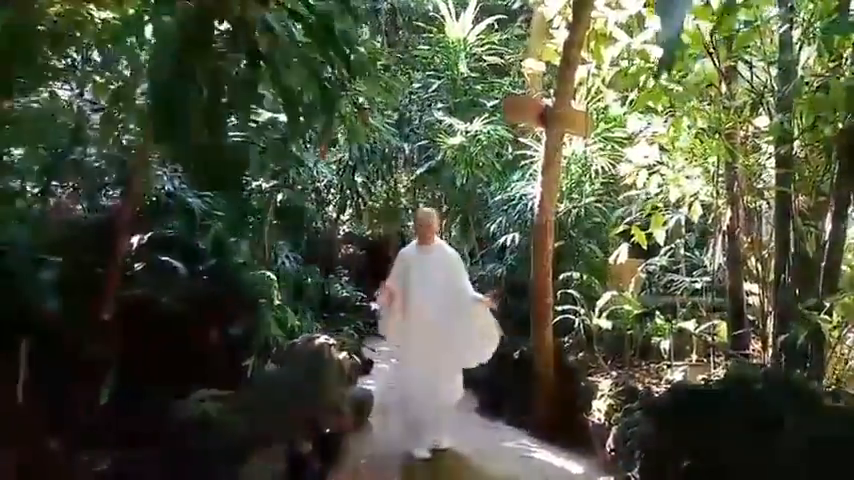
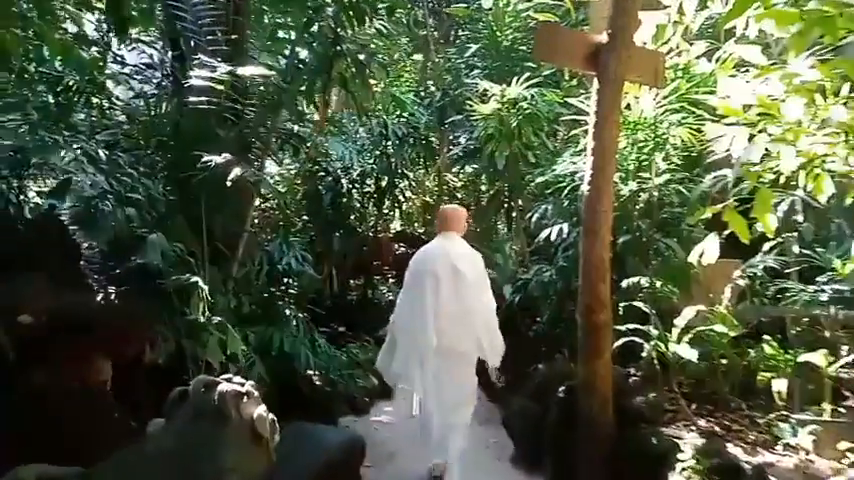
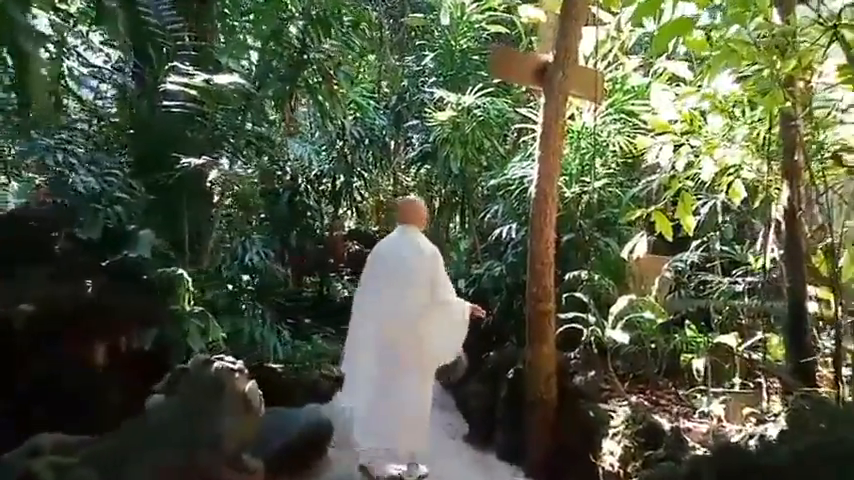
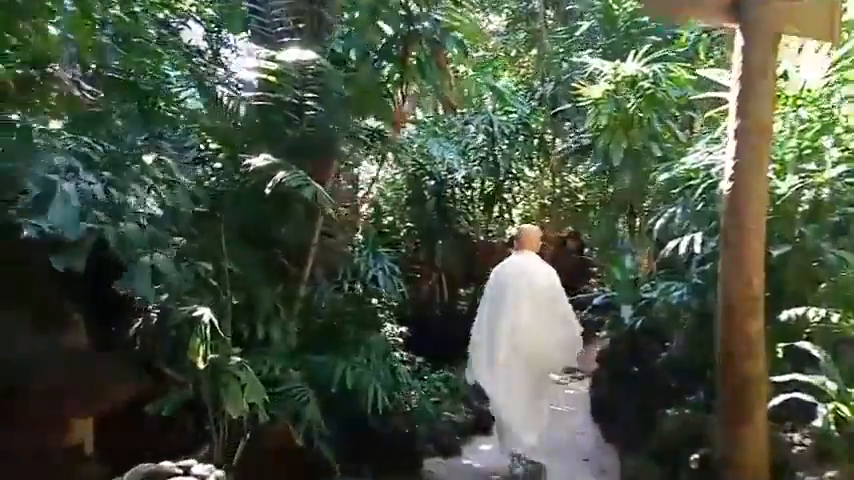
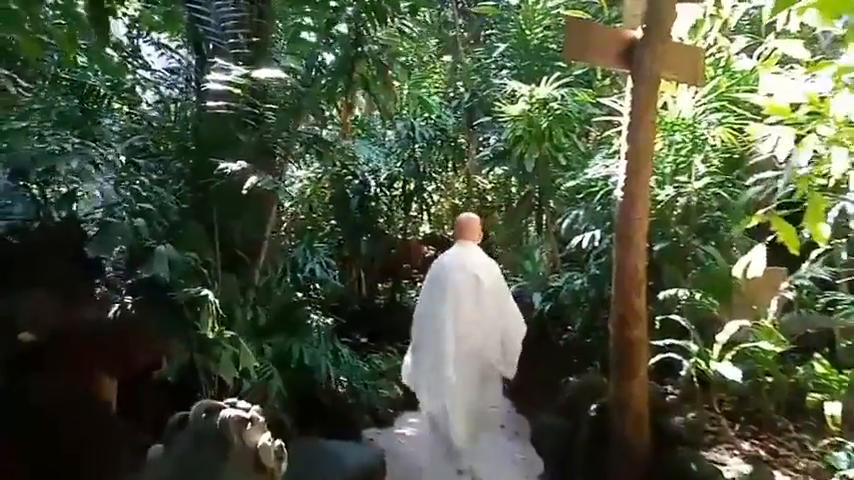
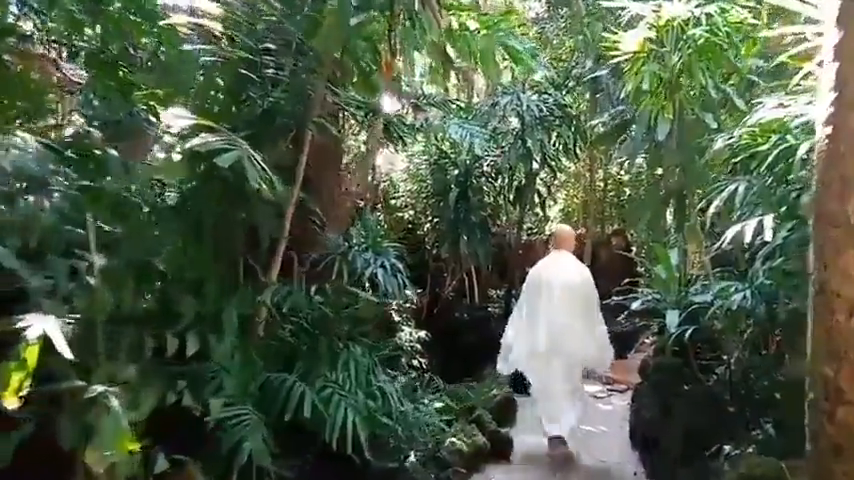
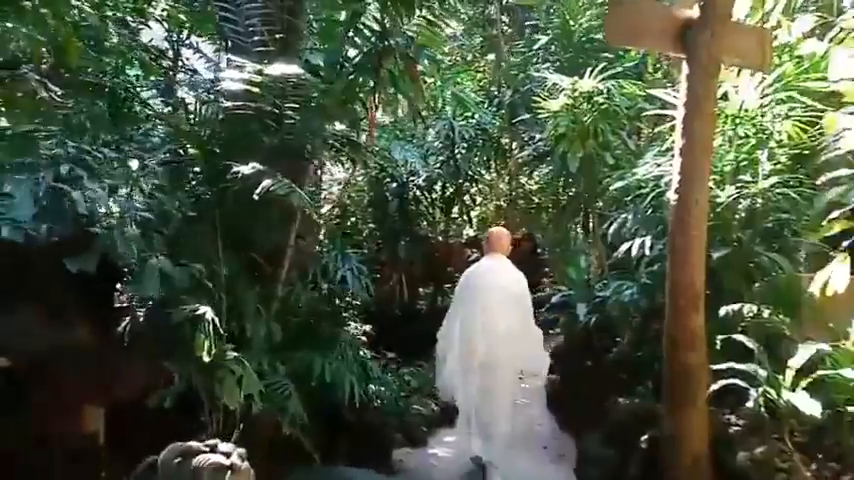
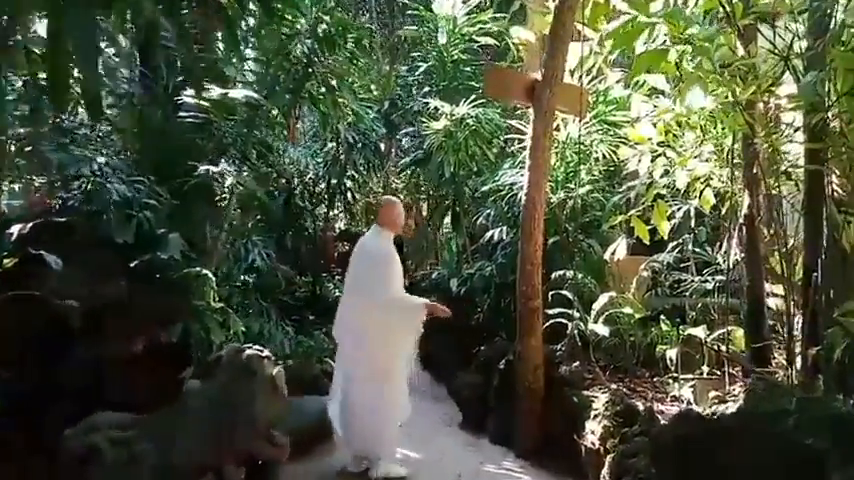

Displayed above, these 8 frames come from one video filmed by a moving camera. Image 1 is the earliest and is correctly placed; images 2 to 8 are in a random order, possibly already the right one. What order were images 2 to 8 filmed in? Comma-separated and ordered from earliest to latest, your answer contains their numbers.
8, 3, 2, 5, 7, 4, 6
